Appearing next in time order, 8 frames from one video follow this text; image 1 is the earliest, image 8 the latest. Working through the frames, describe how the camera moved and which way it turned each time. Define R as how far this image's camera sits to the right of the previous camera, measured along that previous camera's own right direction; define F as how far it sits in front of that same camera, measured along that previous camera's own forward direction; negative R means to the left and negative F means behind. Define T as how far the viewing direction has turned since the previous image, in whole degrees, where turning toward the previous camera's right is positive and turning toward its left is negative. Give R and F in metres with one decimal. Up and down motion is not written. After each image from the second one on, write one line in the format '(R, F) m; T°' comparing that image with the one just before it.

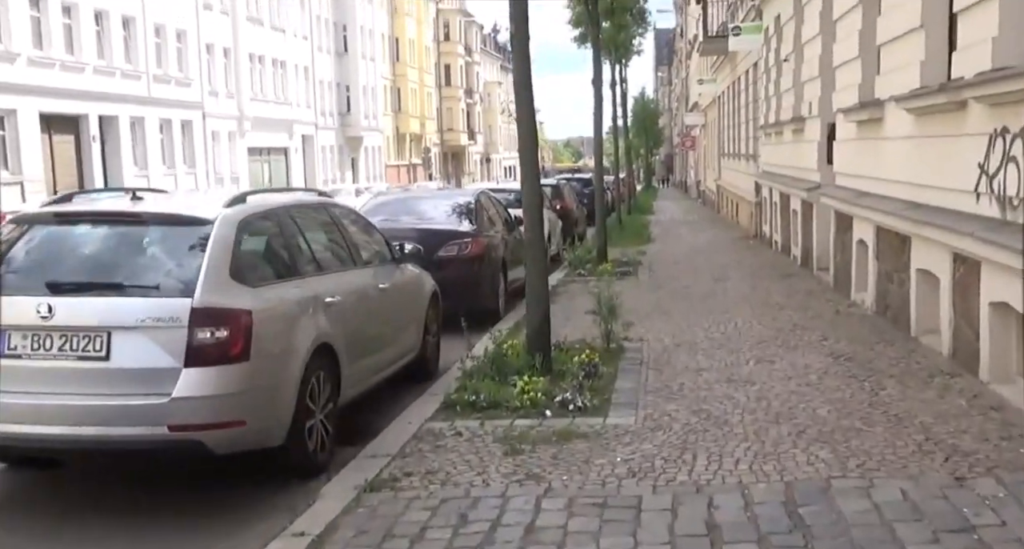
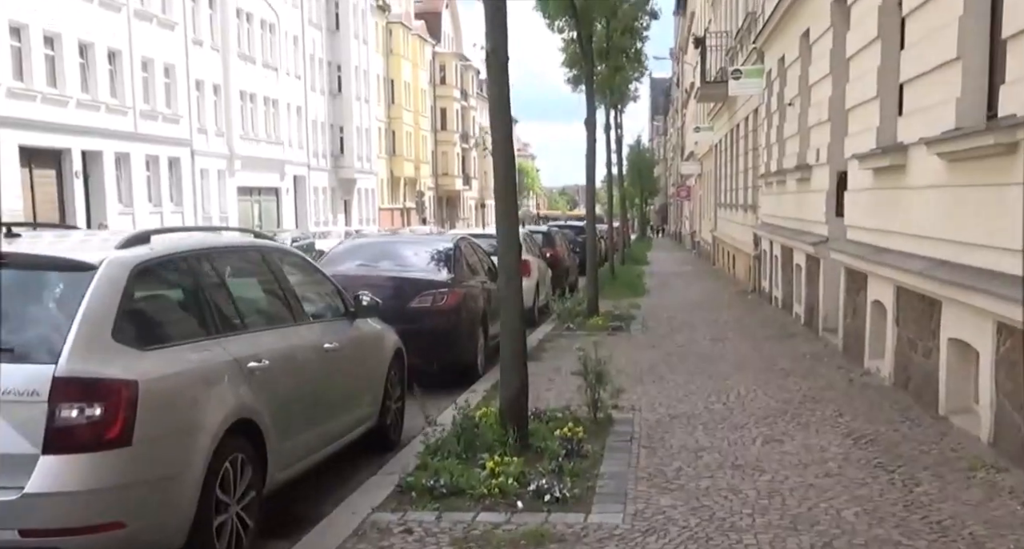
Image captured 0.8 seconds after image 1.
(+0.1, +1.1) m; 0°
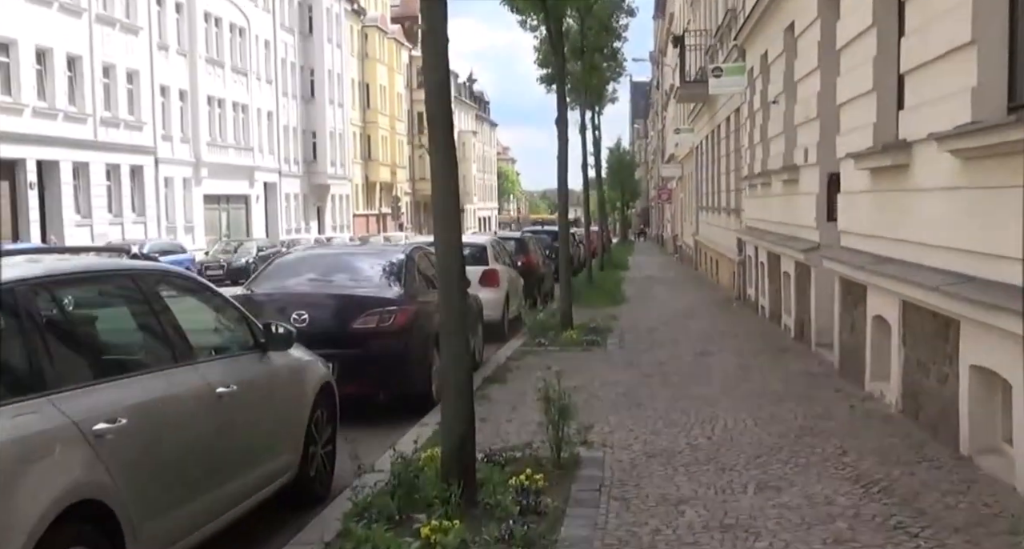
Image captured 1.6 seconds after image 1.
(+0.2, +1.1) m; +1°
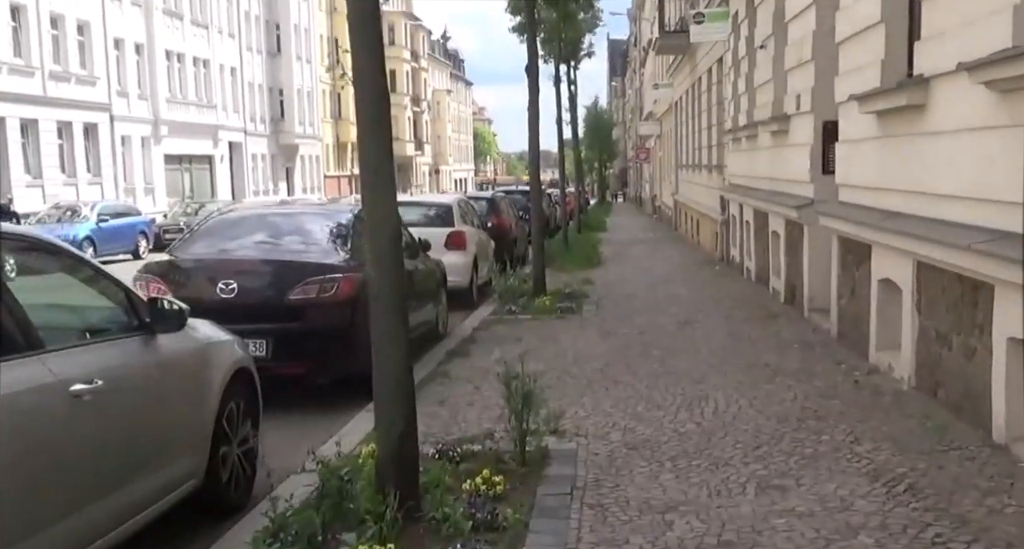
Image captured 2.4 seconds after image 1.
(+0.1, +1.1) m; +1°
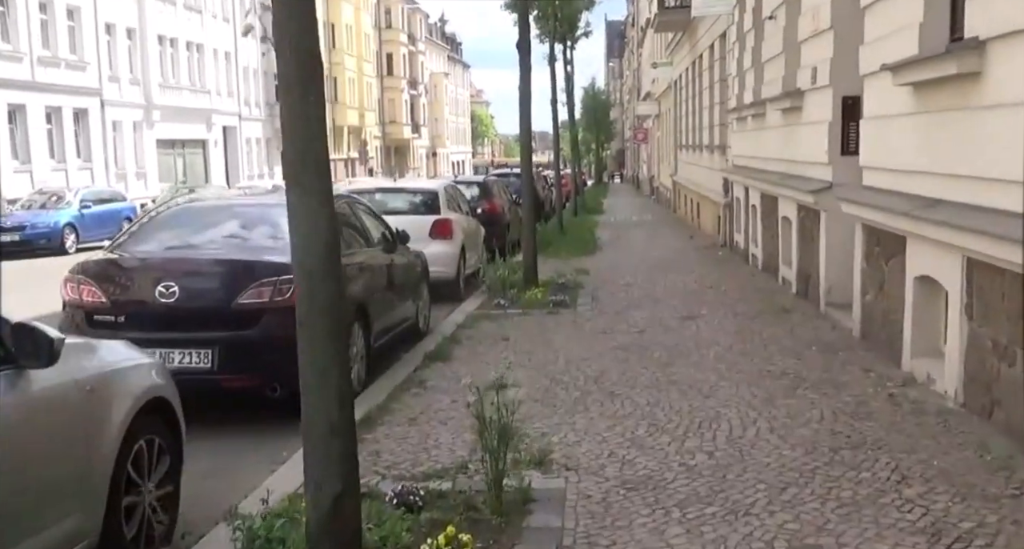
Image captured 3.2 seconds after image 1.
(+0.1, +1.1) m; 0°
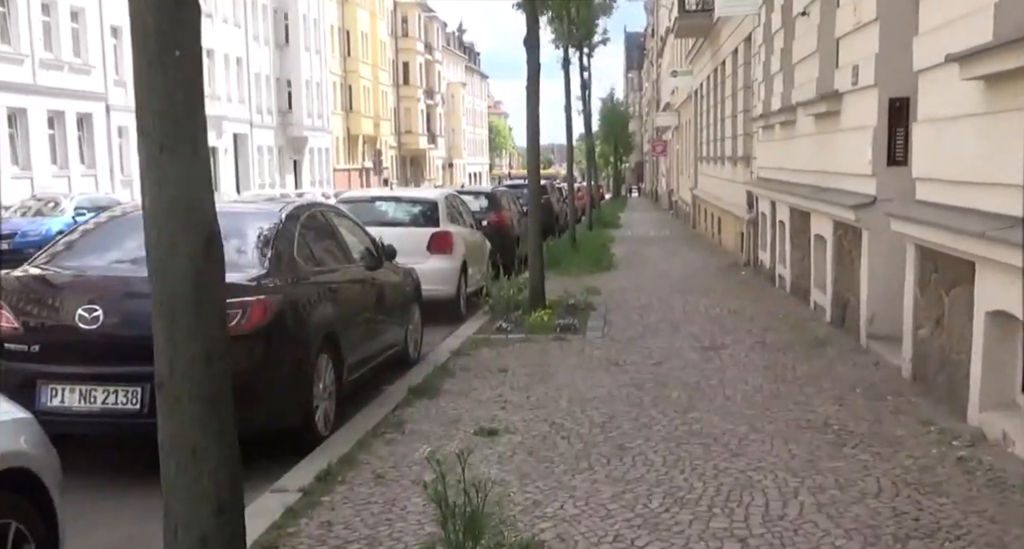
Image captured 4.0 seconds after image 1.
(+0.1, +1.1) m; -1°
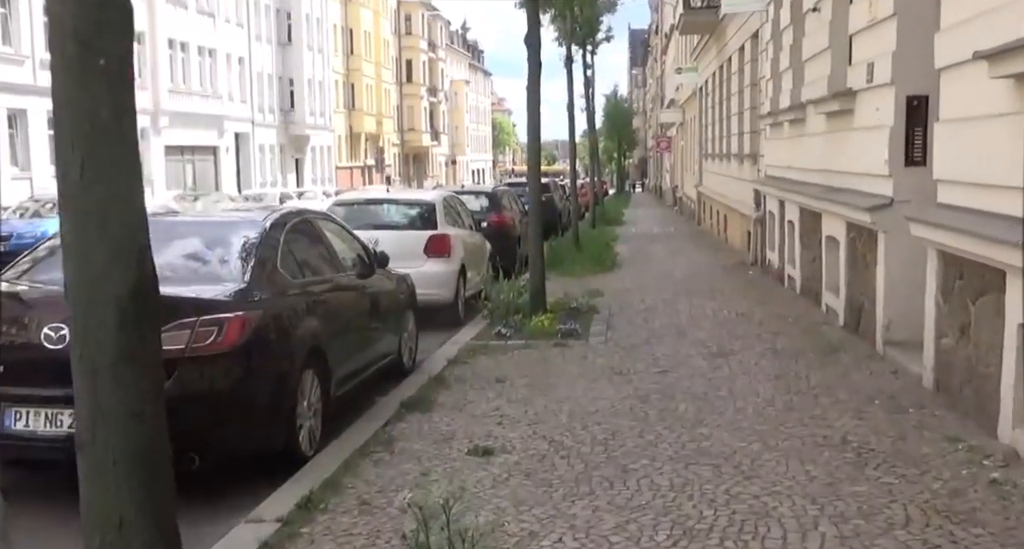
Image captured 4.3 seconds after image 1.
(+0.1, +0.4) m; 0°
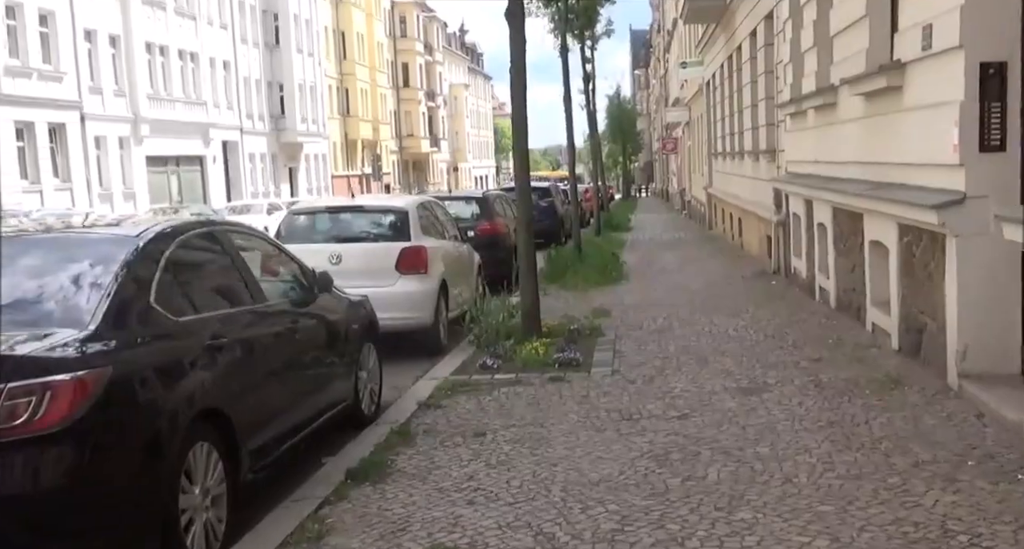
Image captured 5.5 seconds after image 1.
(+0.2, +1.7) m; 0°
